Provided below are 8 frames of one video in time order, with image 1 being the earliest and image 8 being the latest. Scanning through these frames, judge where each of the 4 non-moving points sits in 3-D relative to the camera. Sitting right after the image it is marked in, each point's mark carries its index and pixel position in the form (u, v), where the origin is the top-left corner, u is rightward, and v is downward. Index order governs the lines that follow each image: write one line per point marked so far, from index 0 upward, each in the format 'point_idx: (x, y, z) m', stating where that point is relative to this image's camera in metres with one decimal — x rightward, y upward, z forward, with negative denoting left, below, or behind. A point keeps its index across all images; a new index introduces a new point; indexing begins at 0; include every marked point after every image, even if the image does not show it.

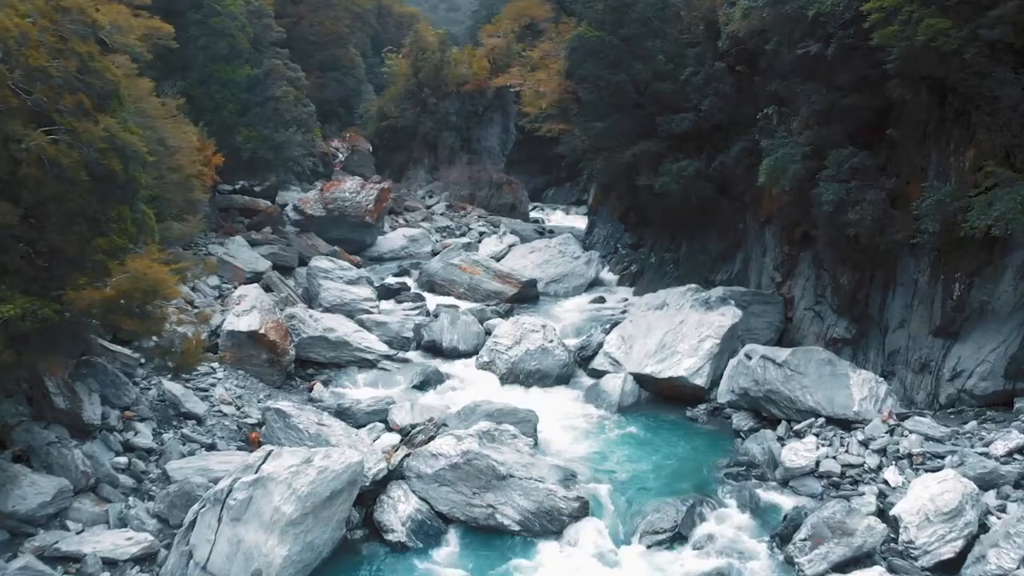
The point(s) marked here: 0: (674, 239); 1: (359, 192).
0: (+2.3, +0.7, +16.0) m
1: (-2.7, +1.7, +19.4) m
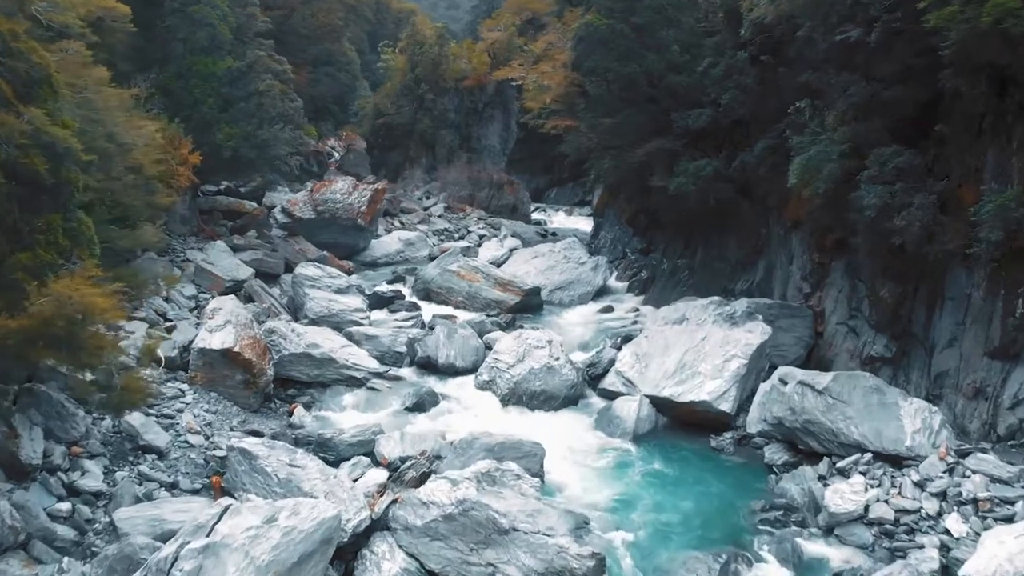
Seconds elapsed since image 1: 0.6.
0: (+2.3, +0.6, +14.8) m
1: (-2.6, +1.6, +18.2) m
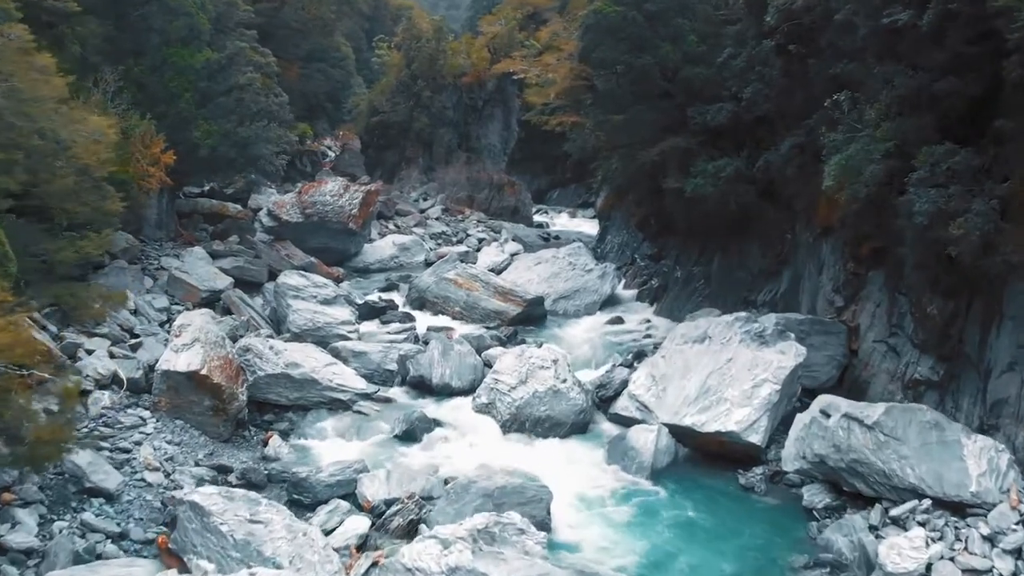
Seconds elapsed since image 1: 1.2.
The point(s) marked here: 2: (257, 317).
0: (+2.4, +0.5, +13.7) m
1: (-2.6, +1.4, +17.1) m
2: (-2.9, -0.3, +12.5) m
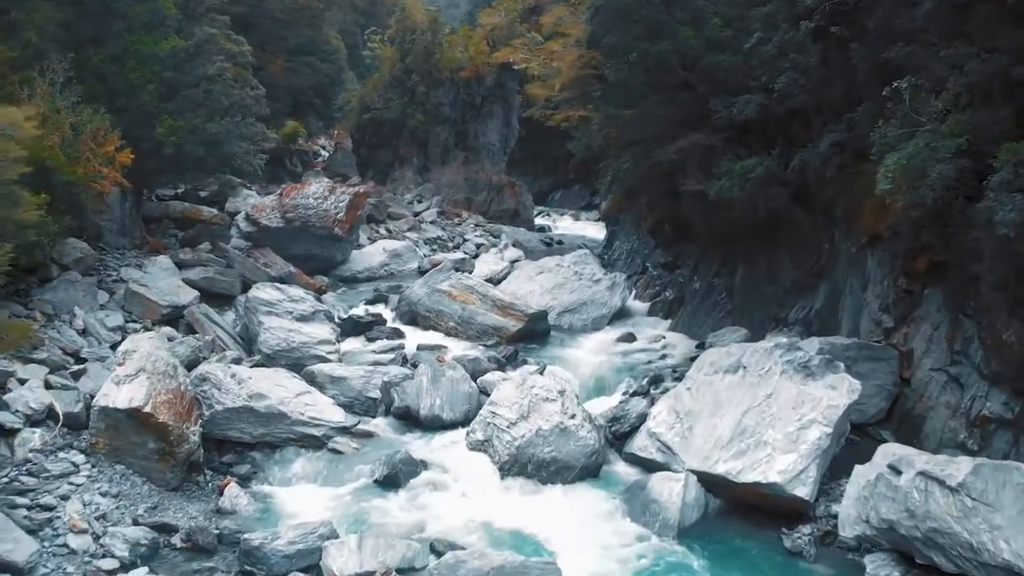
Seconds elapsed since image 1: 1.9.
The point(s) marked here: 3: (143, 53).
0: (+2.4, +0.3, +12.3) m
1: (-2.6, +1.3, +15.6) m
2: (-2.9, -0.5, +11.1) m
3: (-4.1, +2.6, +12.4) m
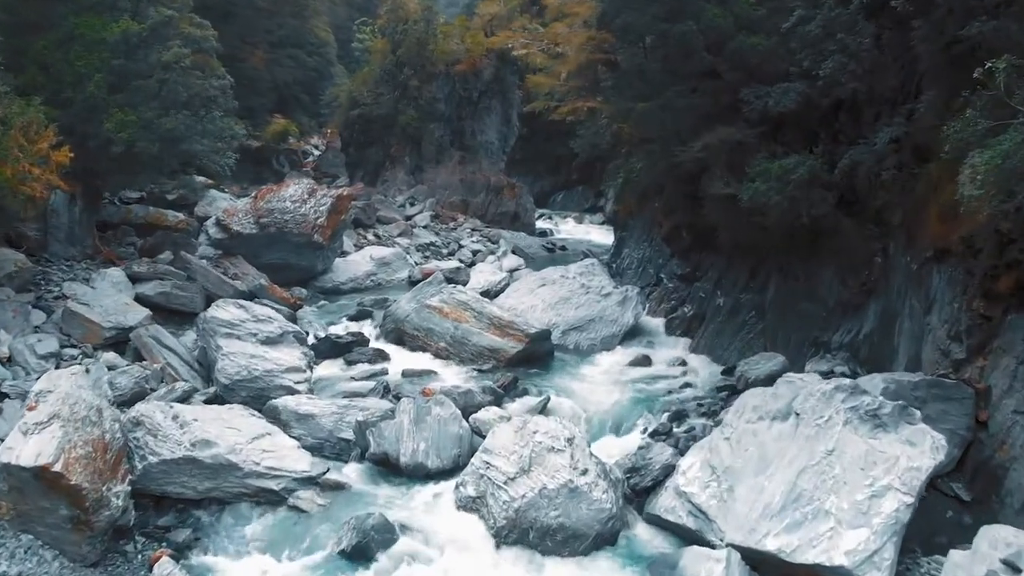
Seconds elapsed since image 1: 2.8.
0: (+2.4, +0.2, +10.7) m
1: (-2.6, +1.1, +14.1) m
2: (-2.9, -0.7, +9.6) m
3: (-4.1, +2.5, +10.9) m
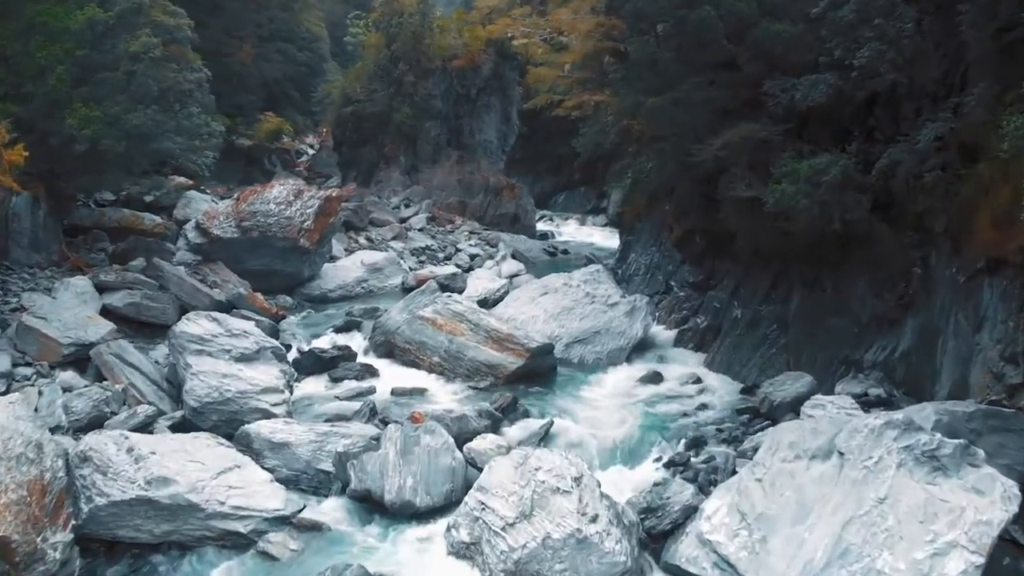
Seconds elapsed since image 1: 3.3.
0: (+2.3, +0.1, +9.8) m
1: (-2.6, +1.0, +13.2) m
2: (-2.9, -0.7, +8.7) m
3: (-4.1, +2.4, +10.0) m
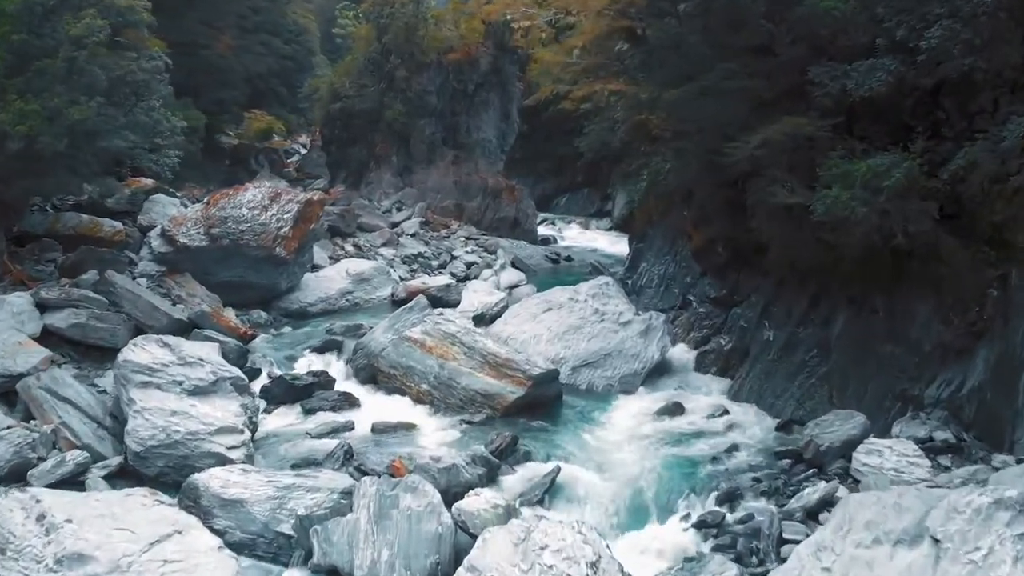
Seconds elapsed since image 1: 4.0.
0: (+2.3, -0.1, +8.6) m
1: (-2.6, +0.9, +11.9) m
2: (-2.9, -0.9, +7.4) m
3: (-4.2, +2.2, +8.7) m
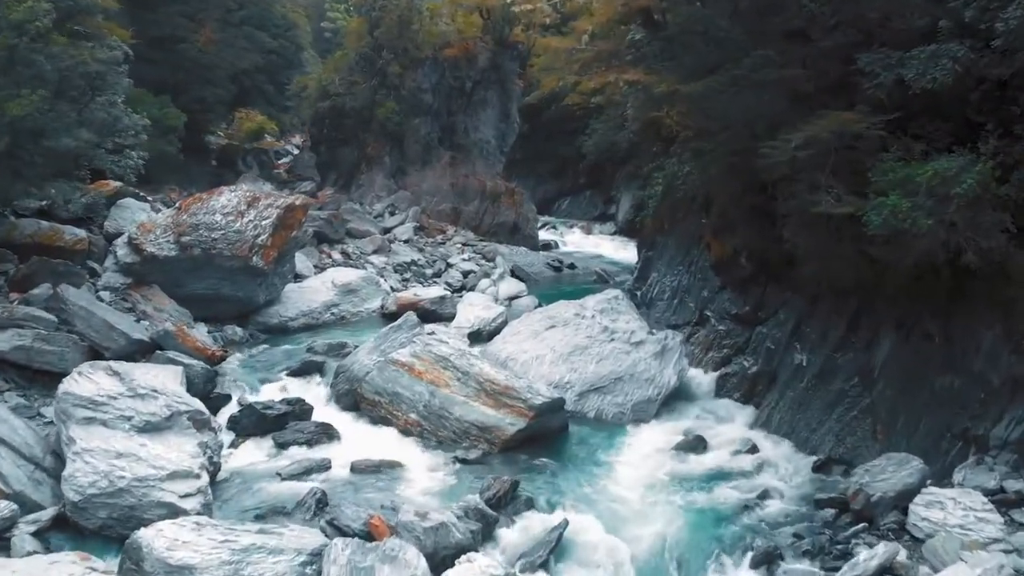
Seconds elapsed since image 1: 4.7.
0: (+2.3, -0.2, +7.5) m
1: (-2.7, +0.7, +10.9) m
2: (-2.9, -1.0, +6.4) m
3: (-4.2, +2.1, +7.7) m
